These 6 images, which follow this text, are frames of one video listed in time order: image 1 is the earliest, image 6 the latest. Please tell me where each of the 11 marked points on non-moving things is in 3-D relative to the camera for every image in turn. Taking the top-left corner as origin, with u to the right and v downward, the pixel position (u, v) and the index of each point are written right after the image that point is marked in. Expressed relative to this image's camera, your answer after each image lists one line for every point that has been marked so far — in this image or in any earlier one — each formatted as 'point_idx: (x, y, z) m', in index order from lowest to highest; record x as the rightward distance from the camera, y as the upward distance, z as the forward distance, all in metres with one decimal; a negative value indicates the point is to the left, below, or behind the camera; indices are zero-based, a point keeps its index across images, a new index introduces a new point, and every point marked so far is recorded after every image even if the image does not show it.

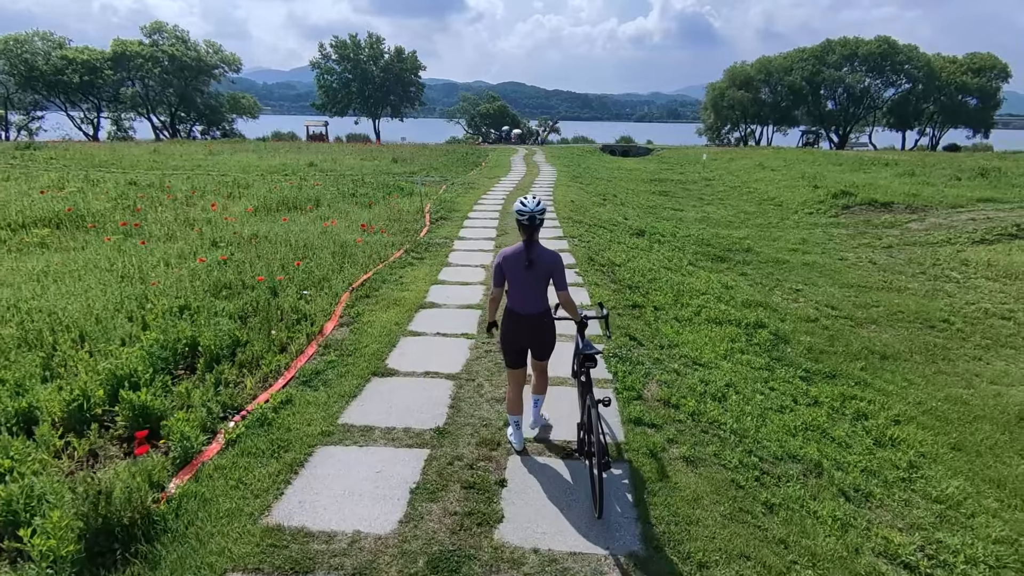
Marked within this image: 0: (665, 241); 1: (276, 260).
0: (+2.9, +0.9, +10.6) m
1: (-2.9, +0.3, +6.8) m
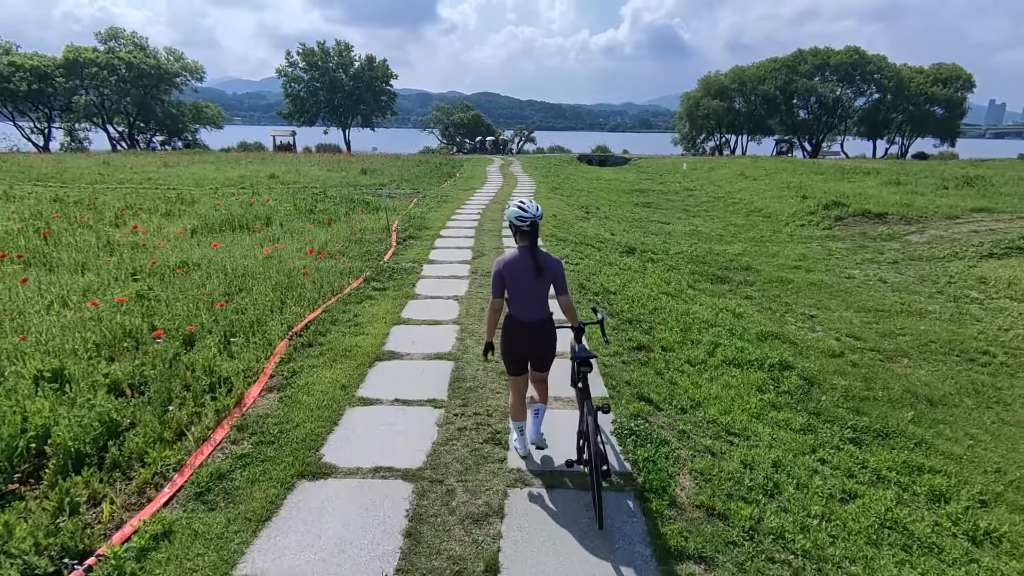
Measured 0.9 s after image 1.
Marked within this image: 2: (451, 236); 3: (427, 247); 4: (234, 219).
0: (+2.6, +0.5, +9.6) m
1: (-3.1, -0.1, +5.5) m
2: (-1.1, +0.9, +9.6) m
3: (-1.3, +0.6, +8.7) m
4: (-4.6, +1.1, +9.1) m
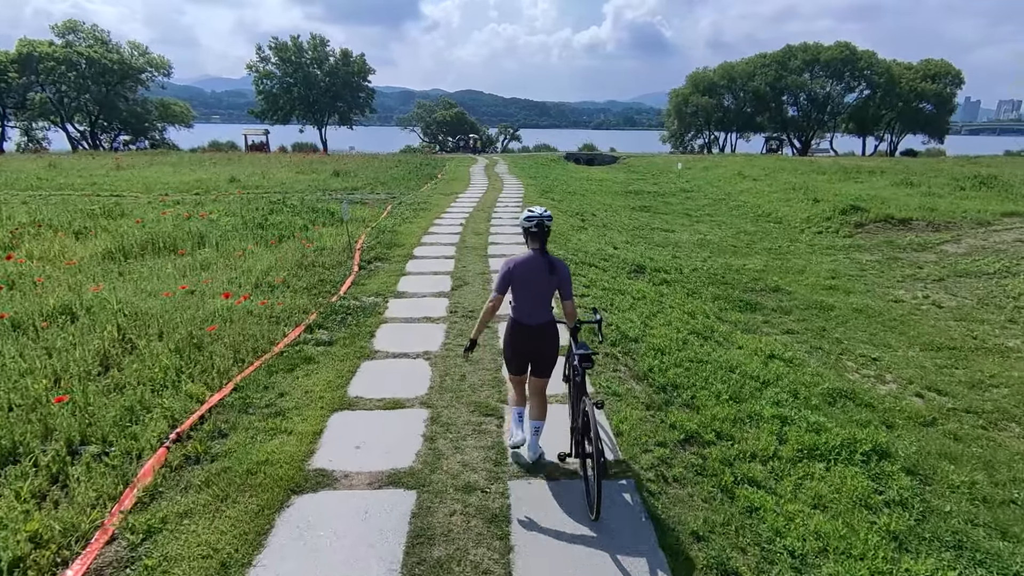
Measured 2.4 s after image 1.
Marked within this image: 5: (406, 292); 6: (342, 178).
0: (+2.4, +0.1, +8.1) m
1: (-3.2, -0.6, +3.9) m
2: (-1.2, +0.5, +8.0) m
3: (-1.5, +0.2, +7.1) m
4: (-4.8, +0.7, +7.4) m
5: (-1.2, 0.0, +6.3) m
6: (-5.9, +3.9, +19.3) m
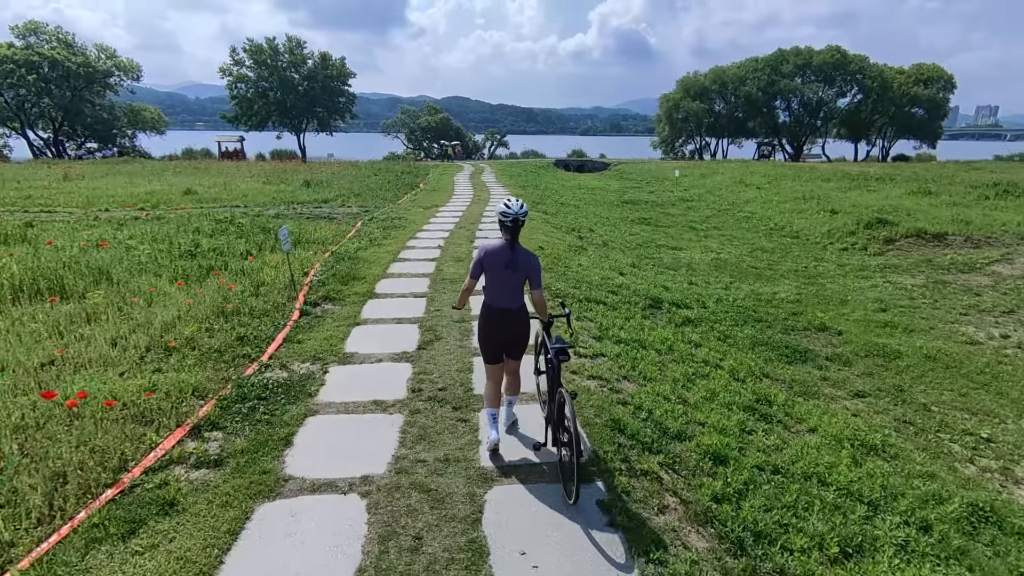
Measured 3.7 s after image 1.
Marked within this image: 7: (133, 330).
0: (+2.2, -0.4, +6.6) m
1: (-3.2, -1.1, +2.2) m
2: (-1.4, 0.0, +6.4) m
3: (-1.6, -0.3, +5.4) m
4: (-4.9, +0.1, +5.7) m
5: (-1.3, -0.6, +4.7) m
6: (-6.4, +3.2, +17.6) m
7: (-3.3, -0.3, +4.8) m
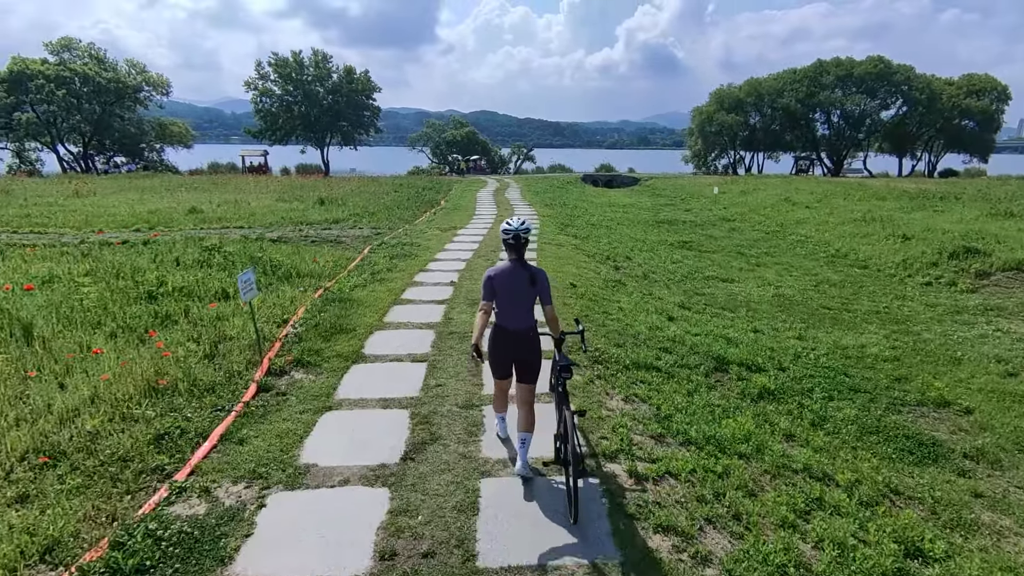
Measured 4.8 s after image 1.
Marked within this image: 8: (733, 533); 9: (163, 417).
0: (+2.5, -1.0, +5.0) m
1: (-3.2, -1.5, +0.9) m
2: (-1.2, -0.6, +5.0) m
3: (-1.4, -0.8, +4.1) m
4: (-4.7, -0.4, +4.5) m
5: (-1.2, -1.0, +3.3) m
6: (-5.6, +2.4, +16.5) m
7: (-3.1, -0.8, +3.5) m
8: (+1.1, -1.3, +2.9) m
9: (-2.3, -0.8, +3.7) m
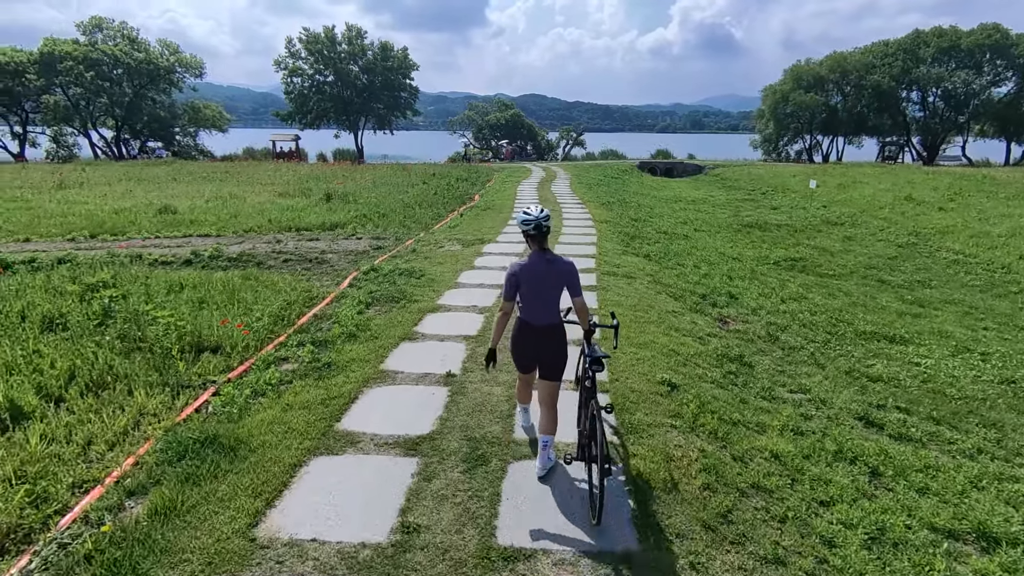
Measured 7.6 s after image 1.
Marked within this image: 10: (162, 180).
0: (+2.6, -1.9, +1.5) m
1: (-3.4, -2.3, -2.2) m
2: (-1.0, -1.4, +1.7) m
3: (-1.4, -1.6, +0.8) m
4: (-4.6, -1.1, +1.5) m
5: (-1.2, -1.9, 0.0) m
6: (-4.4, +2.1, +13.5) m
7: (-3.1, -1.6, +0.4) m
8: (+1.1, -2.2, -0.6) m
9: (-2.3, -1.6, +0.5) m
10: (-11.9, +3.8, +18.9) m
